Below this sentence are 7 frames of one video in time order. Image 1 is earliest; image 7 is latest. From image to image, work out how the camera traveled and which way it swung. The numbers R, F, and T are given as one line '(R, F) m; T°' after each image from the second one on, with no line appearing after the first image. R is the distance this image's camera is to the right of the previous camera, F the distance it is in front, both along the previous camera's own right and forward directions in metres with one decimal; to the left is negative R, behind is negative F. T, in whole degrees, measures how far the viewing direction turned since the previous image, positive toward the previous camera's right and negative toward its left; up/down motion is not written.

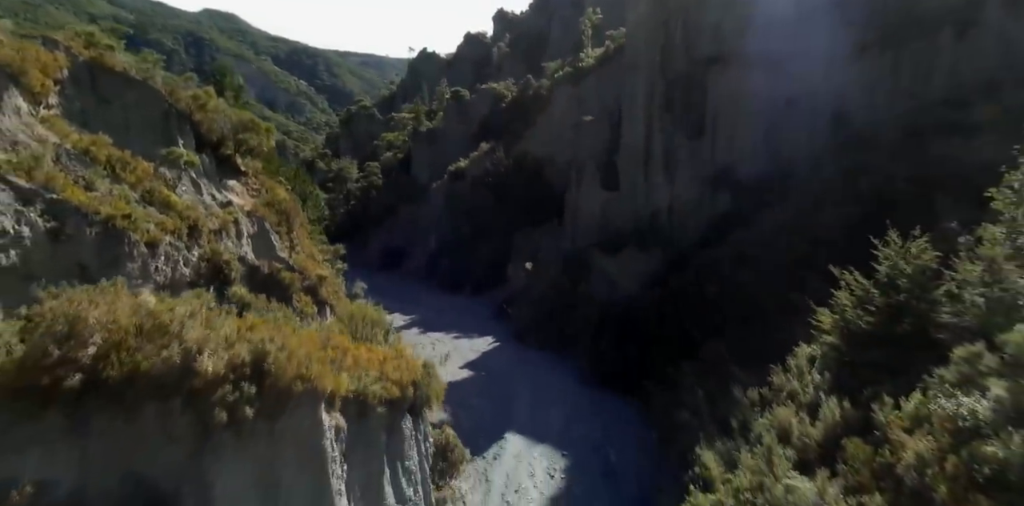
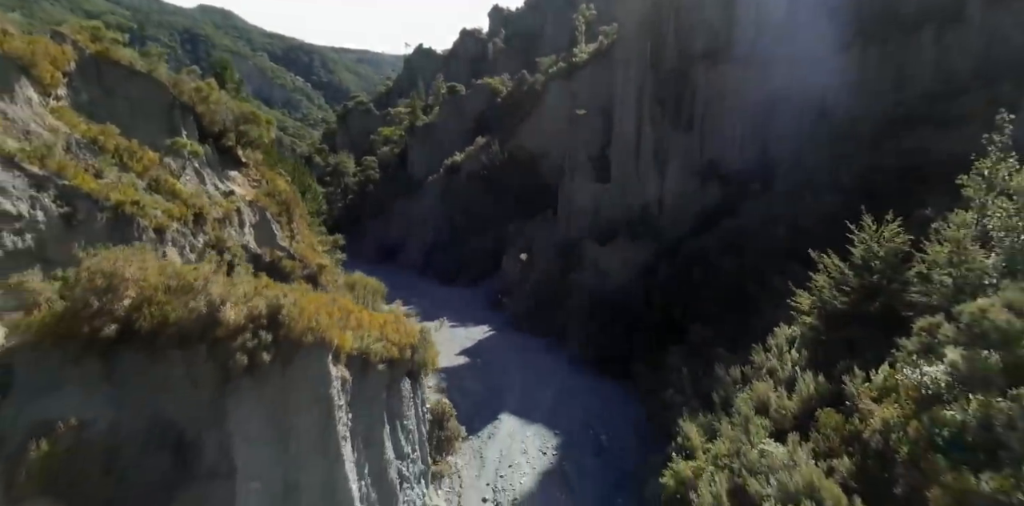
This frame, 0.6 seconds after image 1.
(+0.1, -0.6) m; 0°
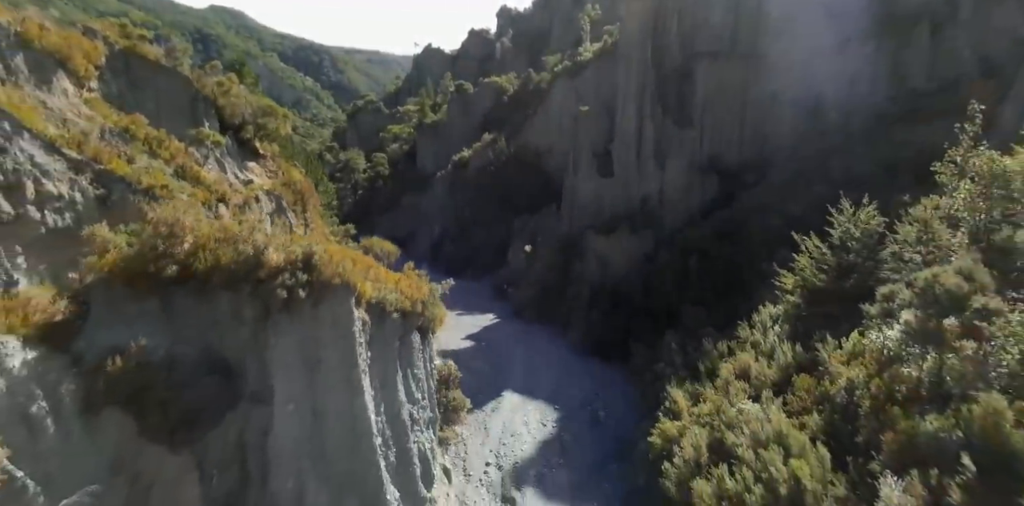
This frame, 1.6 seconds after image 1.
(+0.1, -1.1) m; -1°
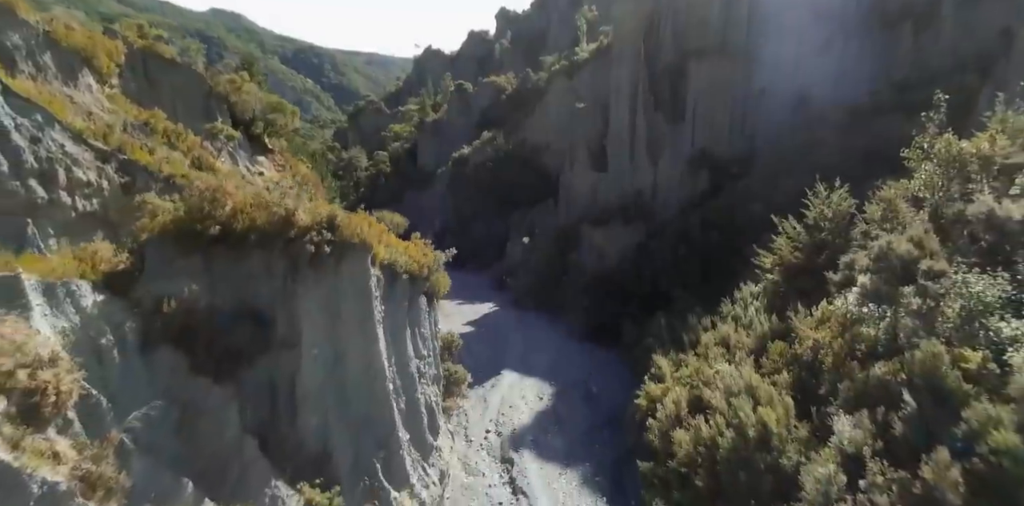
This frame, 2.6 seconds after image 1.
(+0.1, -1.1) m; 0°
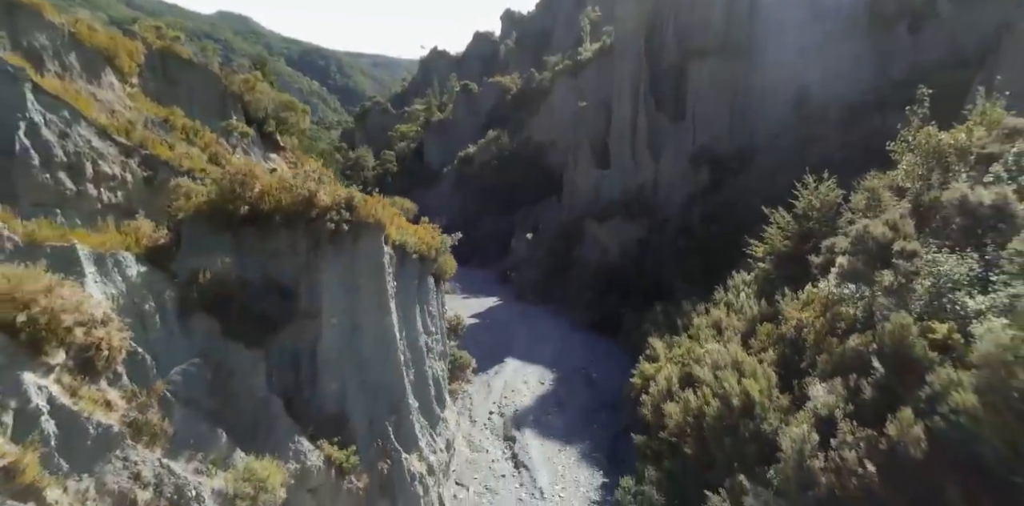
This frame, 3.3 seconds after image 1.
(+0.1, -0.8) m; -1°
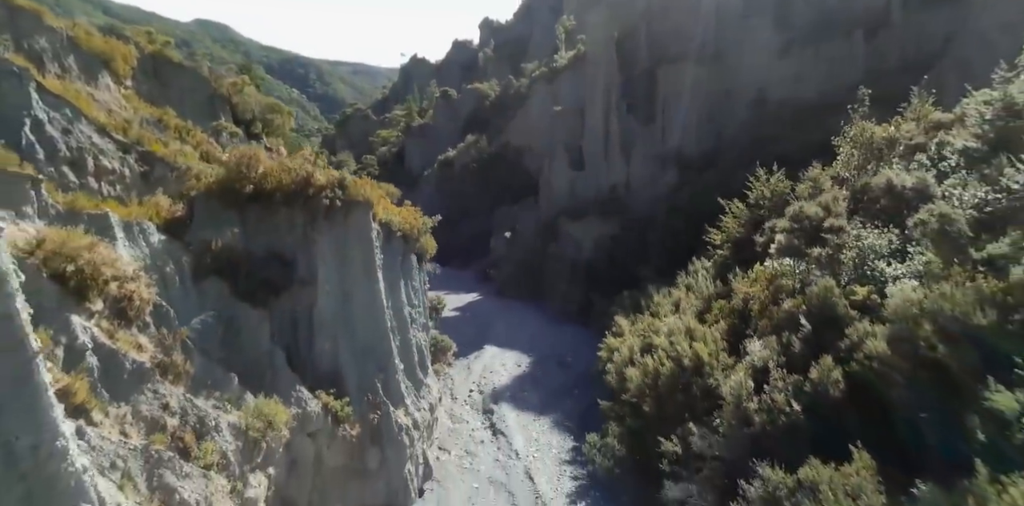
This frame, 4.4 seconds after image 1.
(+0.1, -1.4) m; +2°
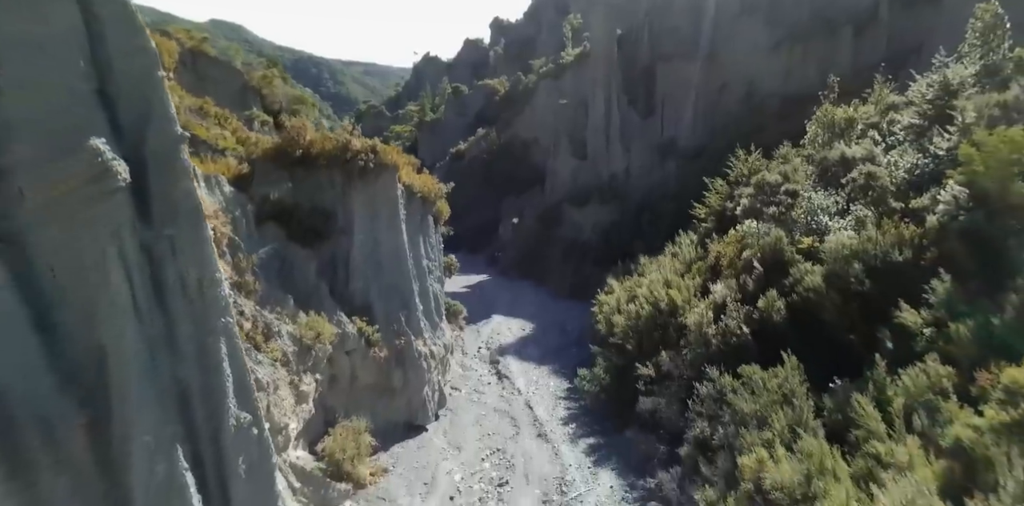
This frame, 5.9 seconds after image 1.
(+0.2, -2.2) m; -1°
